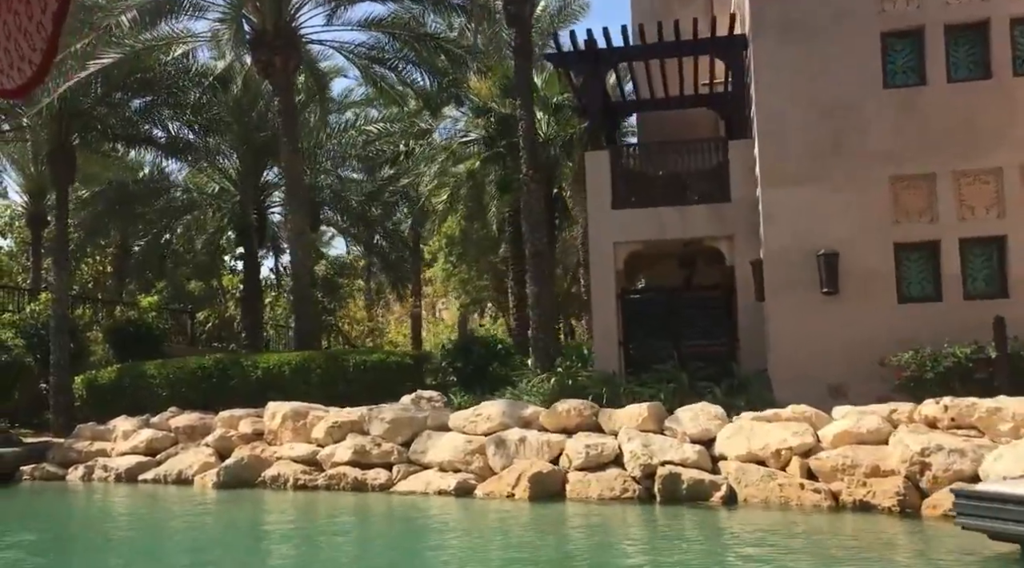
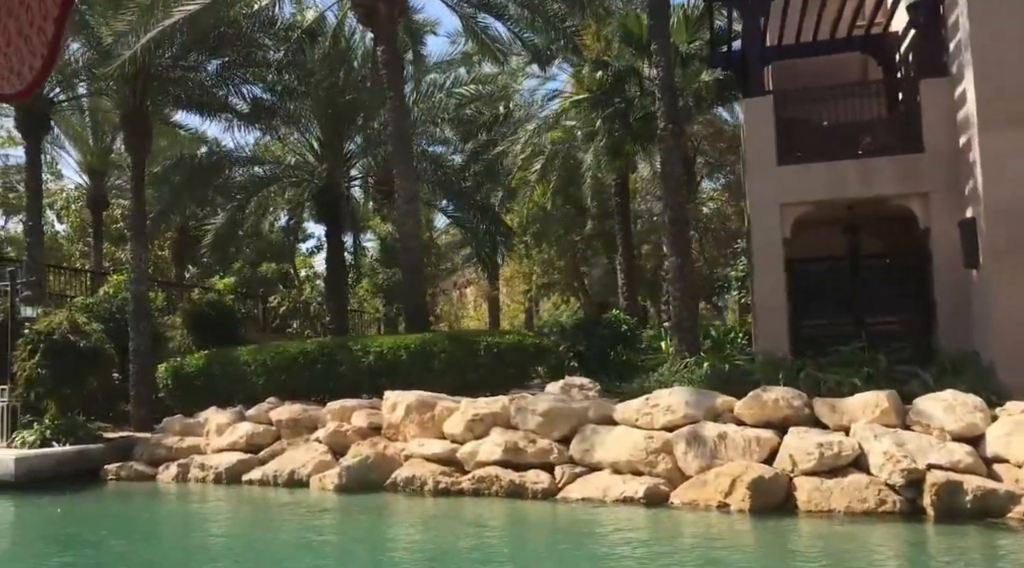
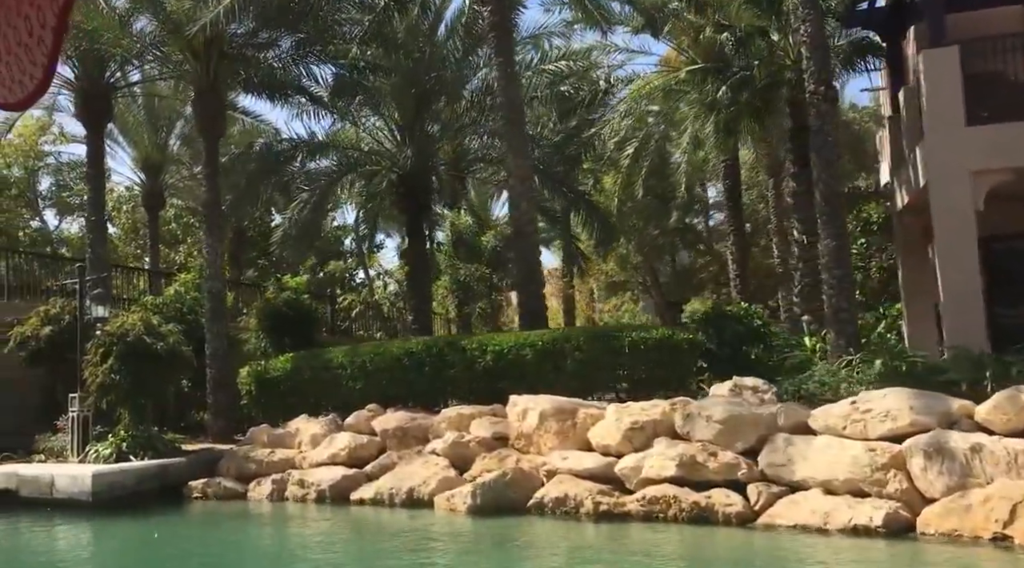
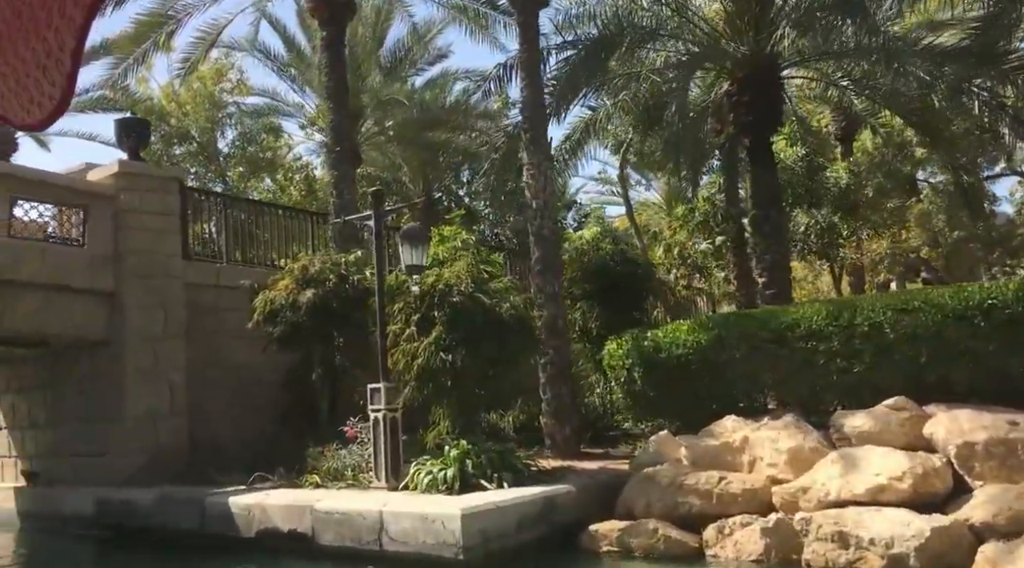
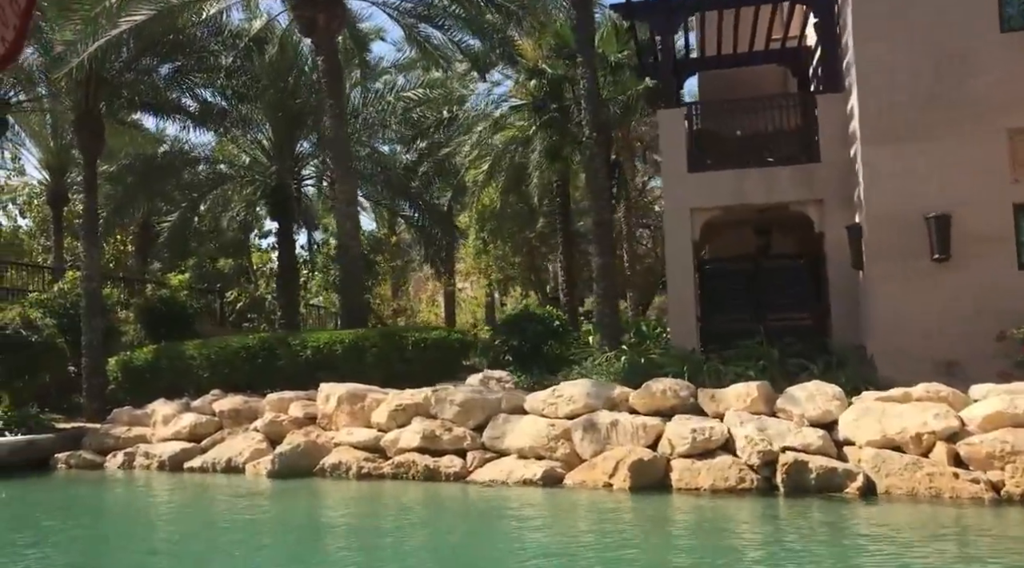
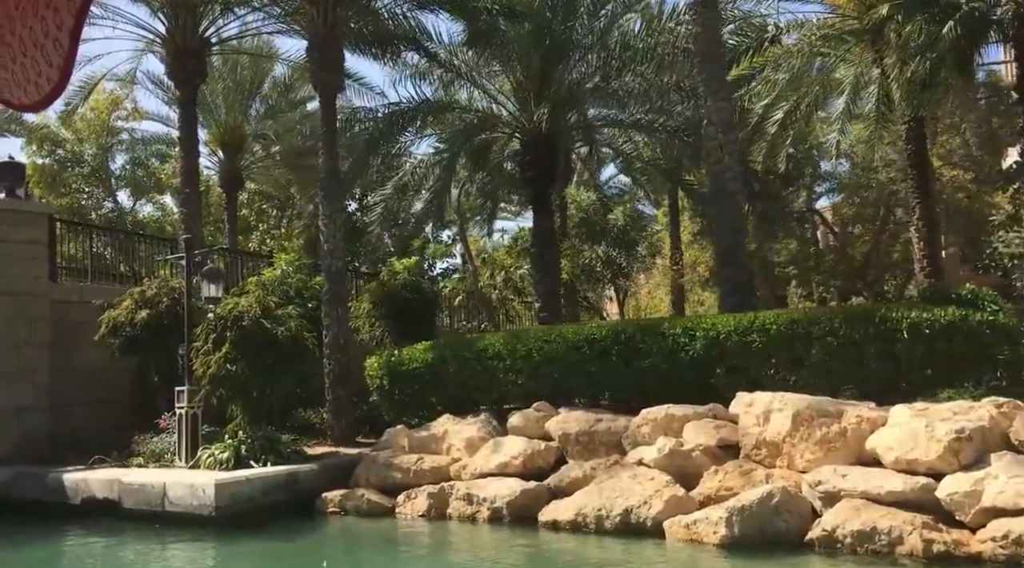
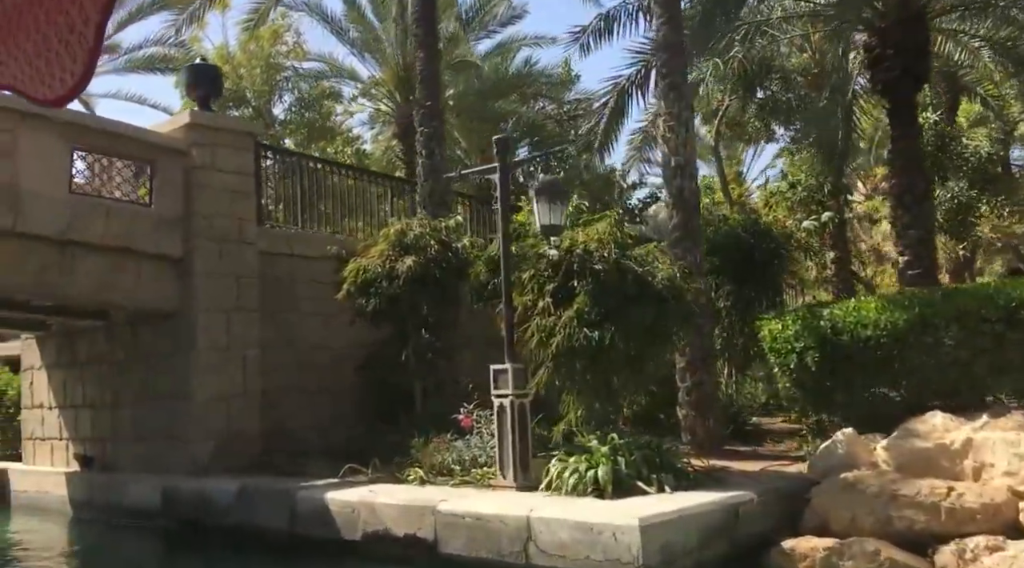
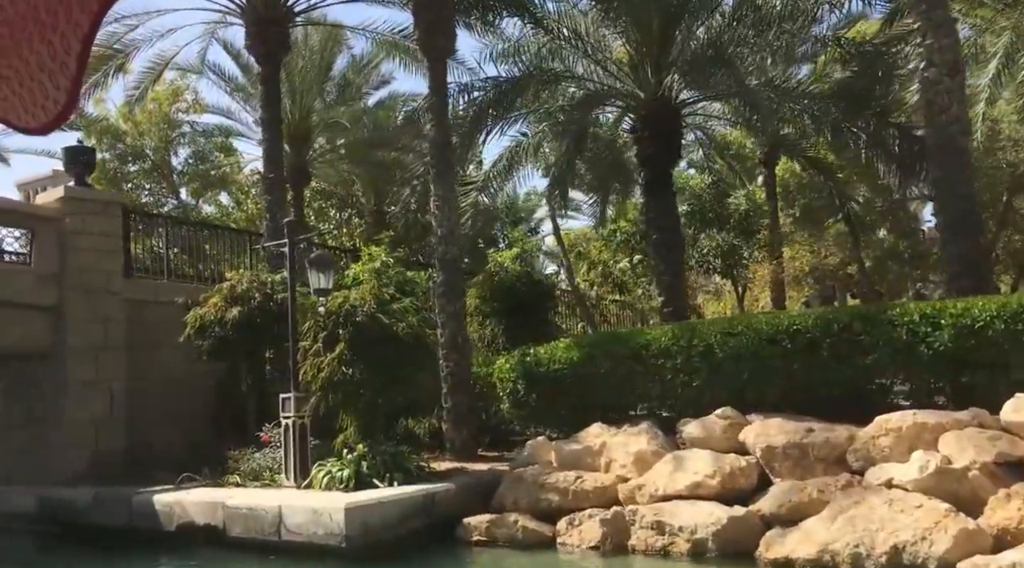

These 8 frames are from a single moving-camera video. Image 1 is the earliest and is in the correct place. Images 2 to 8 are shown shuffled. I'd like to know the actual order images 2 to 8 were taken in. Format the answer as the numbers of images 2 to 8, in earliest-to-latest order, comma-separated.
5, 2, 3, 6, 8, 4, 7
